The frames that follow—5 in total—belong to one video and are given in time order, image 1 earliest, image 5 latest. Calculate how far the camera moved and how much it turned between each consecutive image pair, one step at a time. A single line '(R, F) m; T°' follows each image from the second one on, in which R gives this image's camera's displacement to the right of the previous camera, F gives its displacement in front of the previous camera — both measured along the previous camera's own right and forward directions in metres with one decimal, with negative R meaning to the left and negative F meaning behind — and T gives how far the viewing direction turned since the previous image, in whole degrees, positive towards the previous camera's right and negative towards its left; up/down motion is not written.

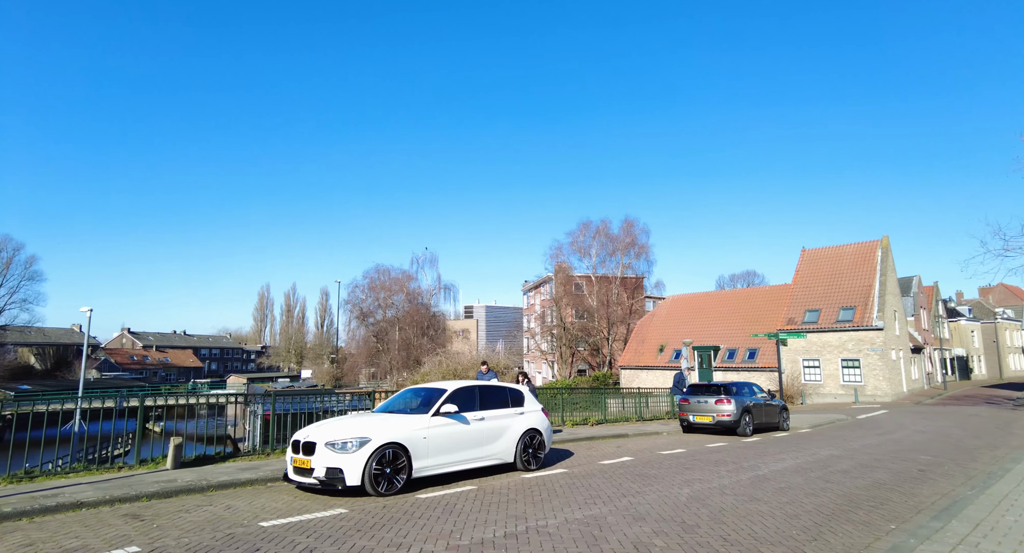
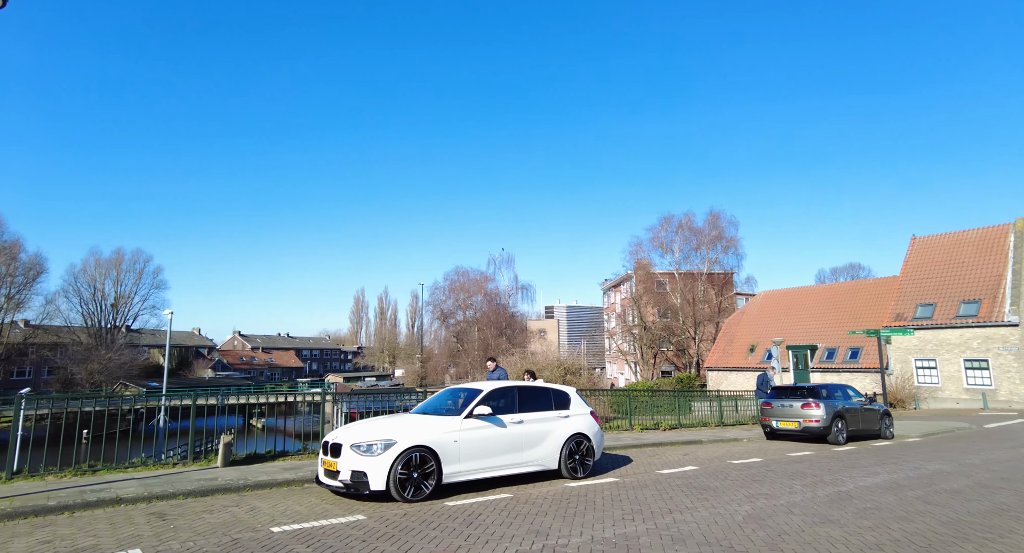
(+0.6, +0.7) m; -8°
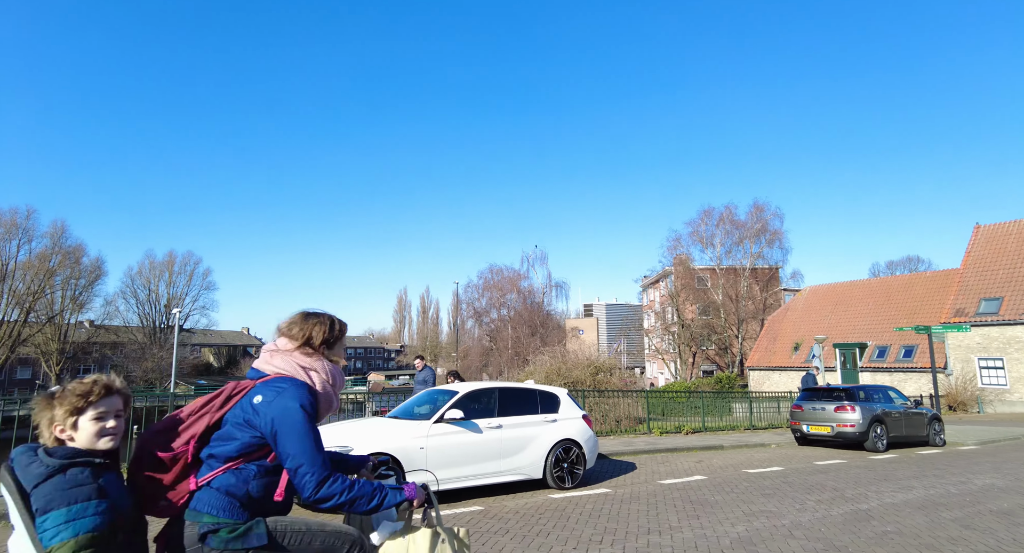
(+0.8, +0.7) m; -4°
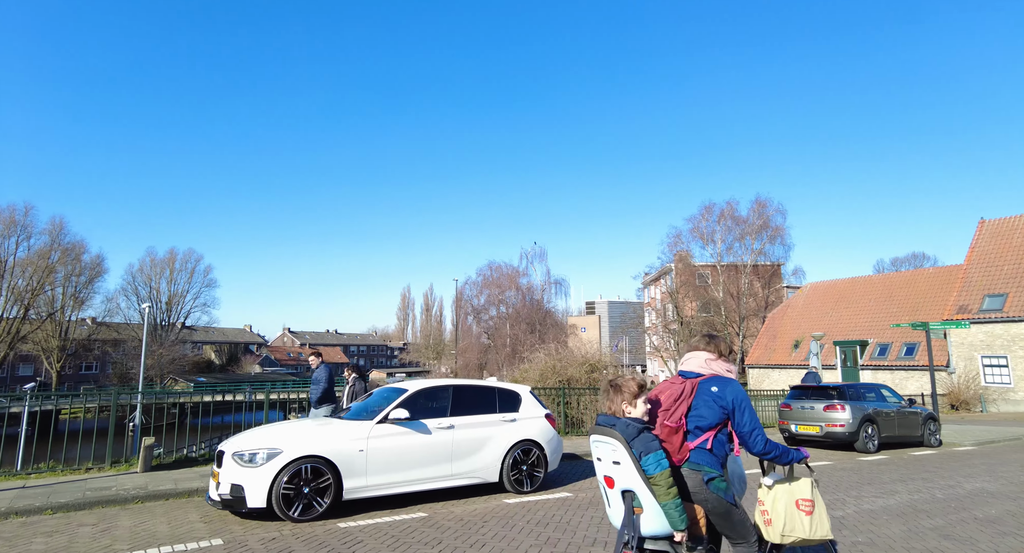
(+0.6, +0.5) m; -1°
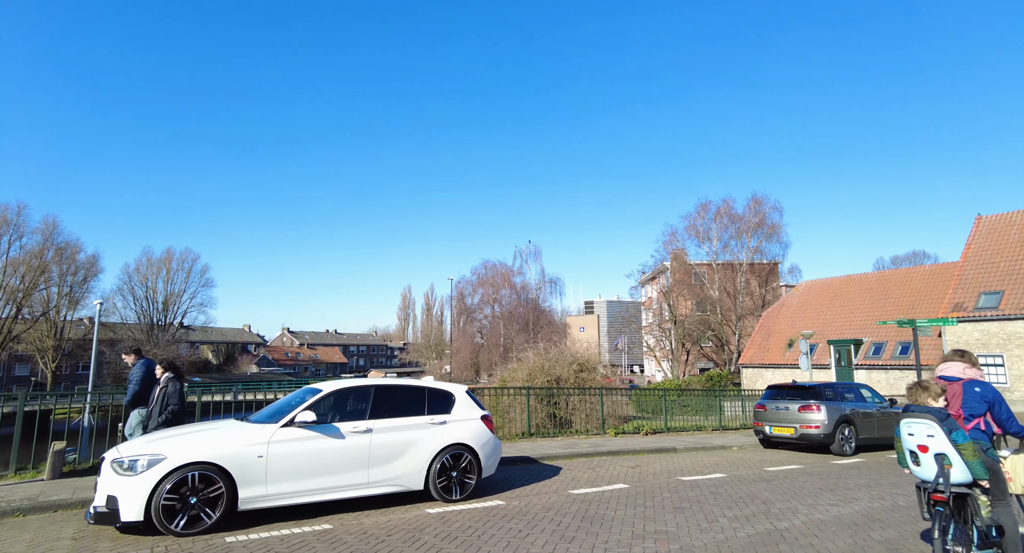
(+0.8, +0.5) m; 0°
